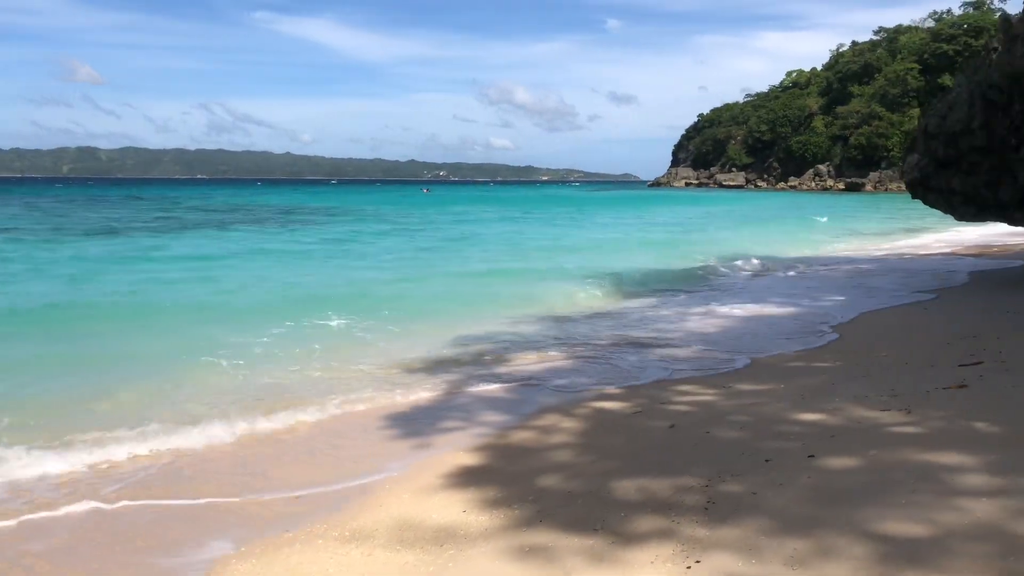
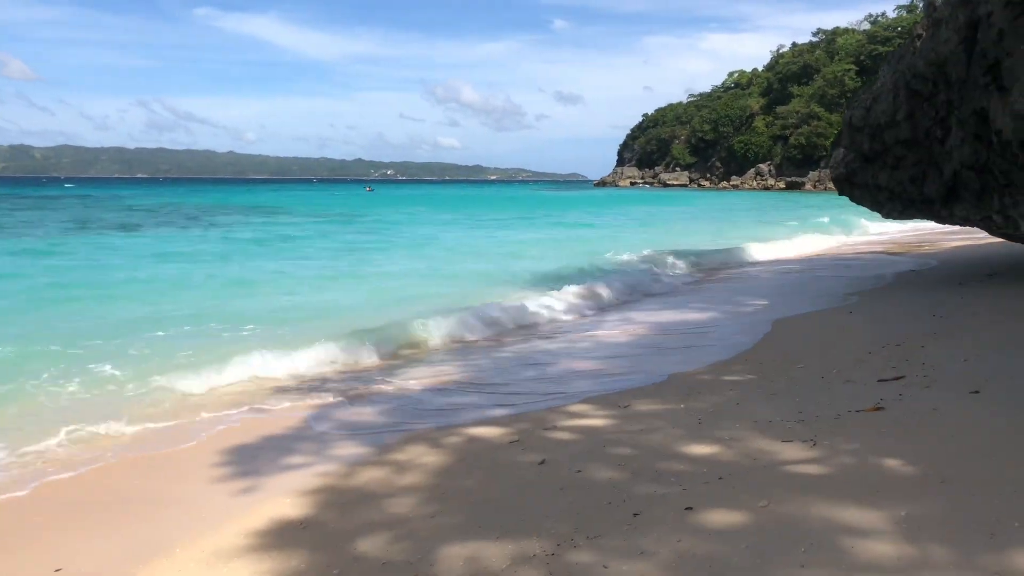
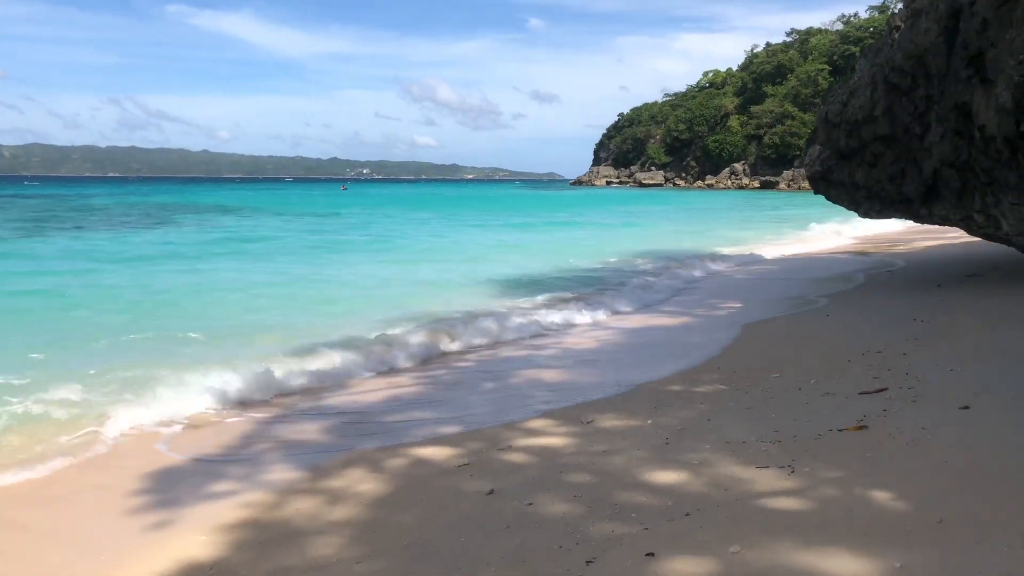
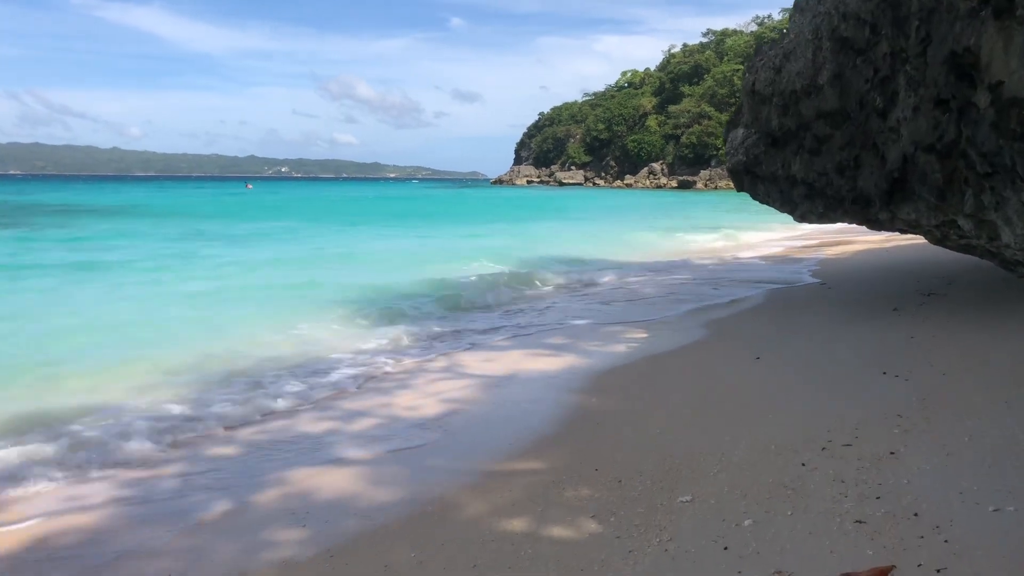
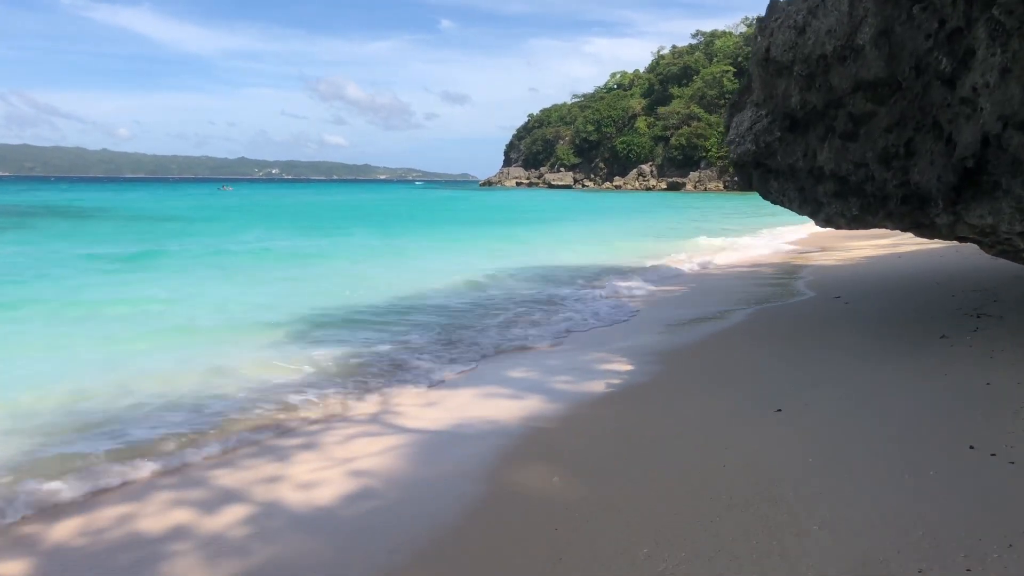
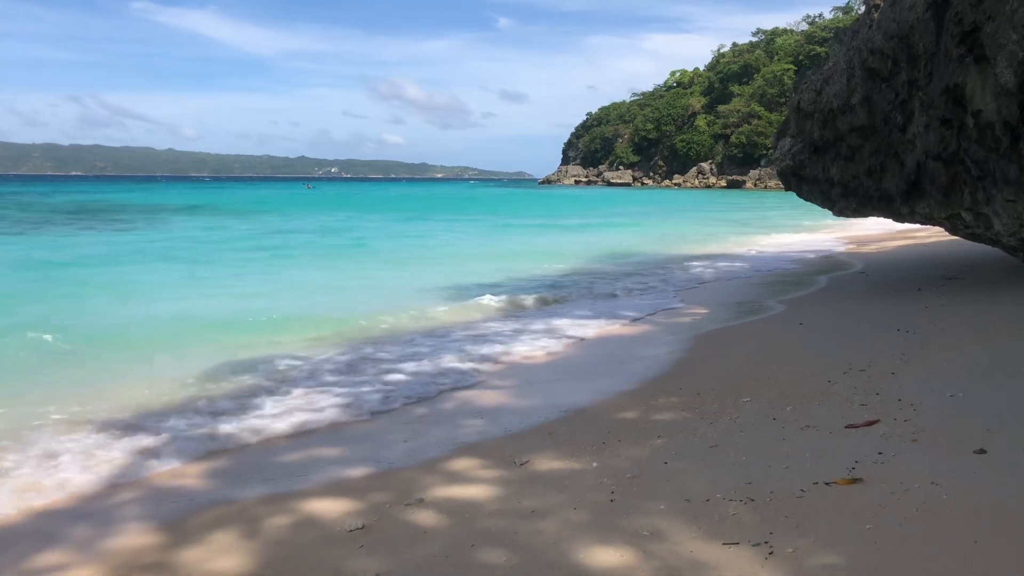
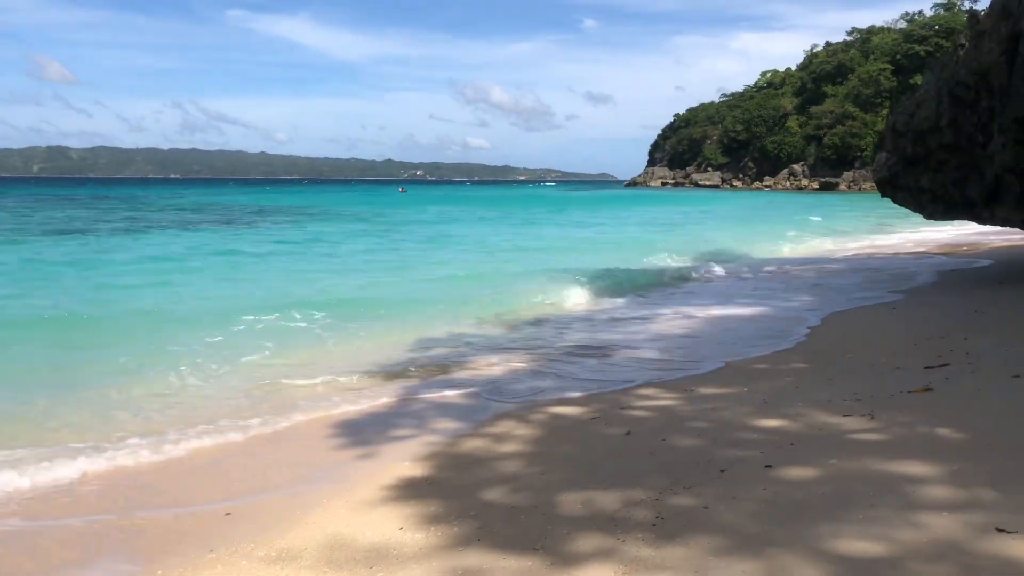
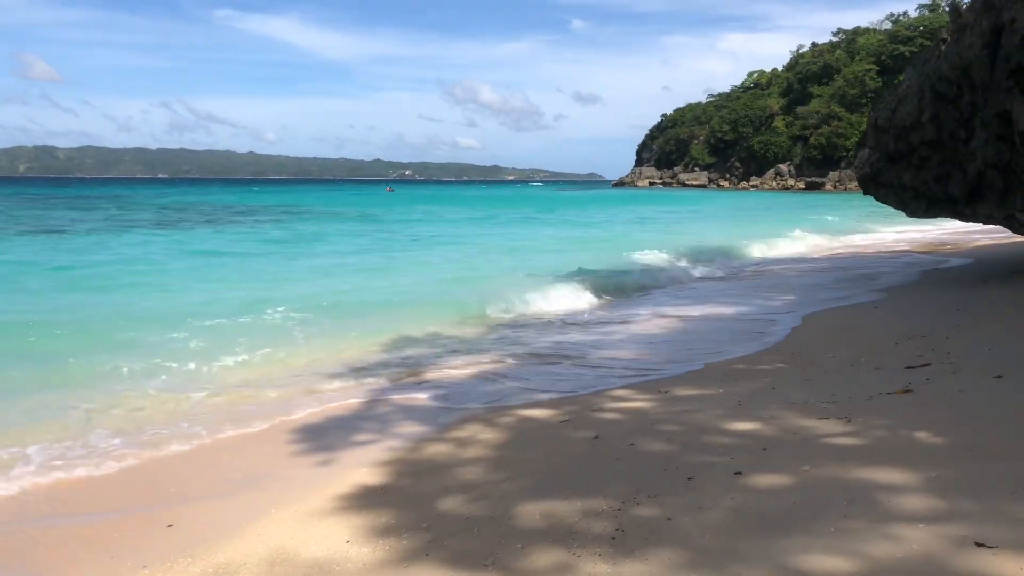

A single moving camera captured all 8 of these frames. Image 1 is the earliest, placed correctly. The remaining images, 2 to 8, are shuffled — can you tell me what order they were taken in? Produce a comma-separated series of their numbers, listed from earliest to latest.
7, 8, 2, 3, 6, 4, 5
